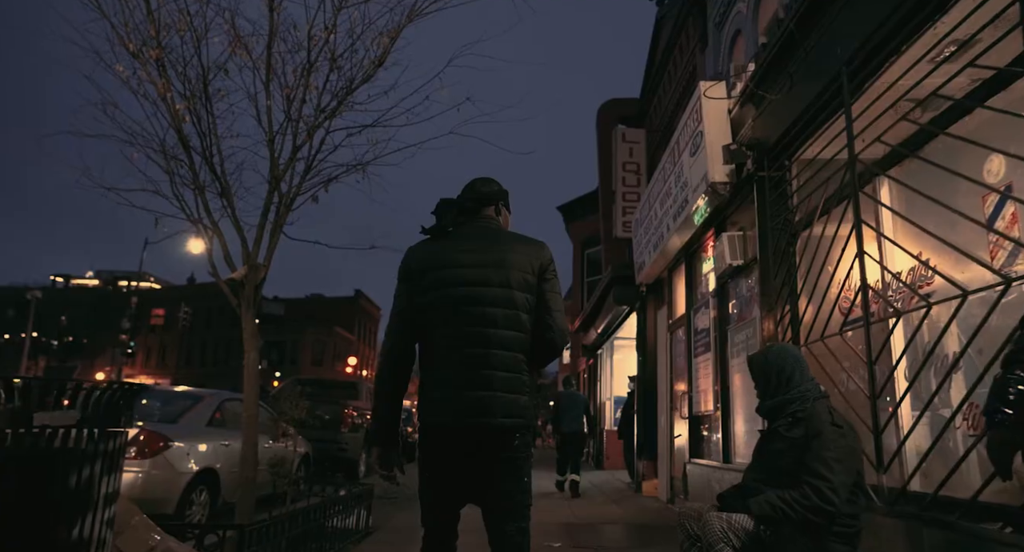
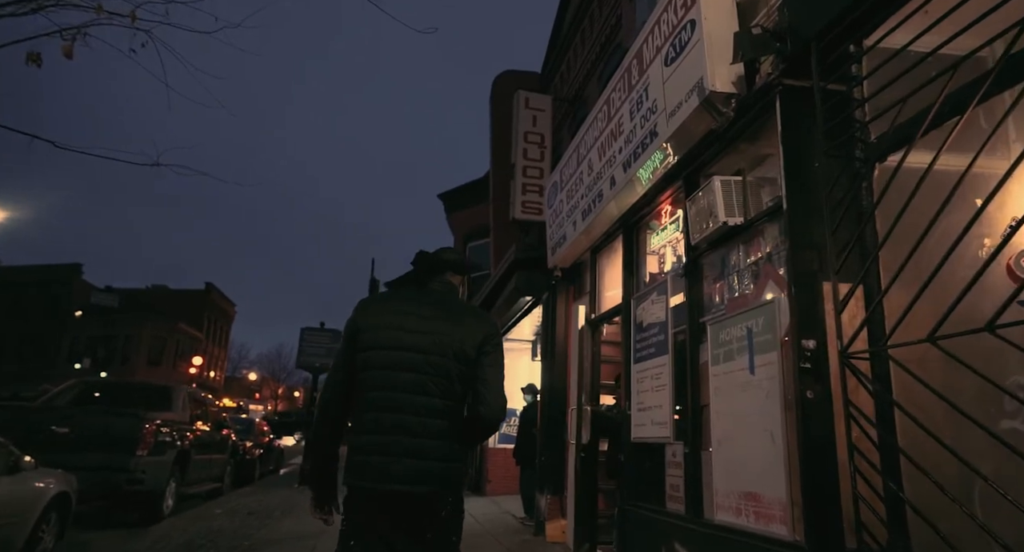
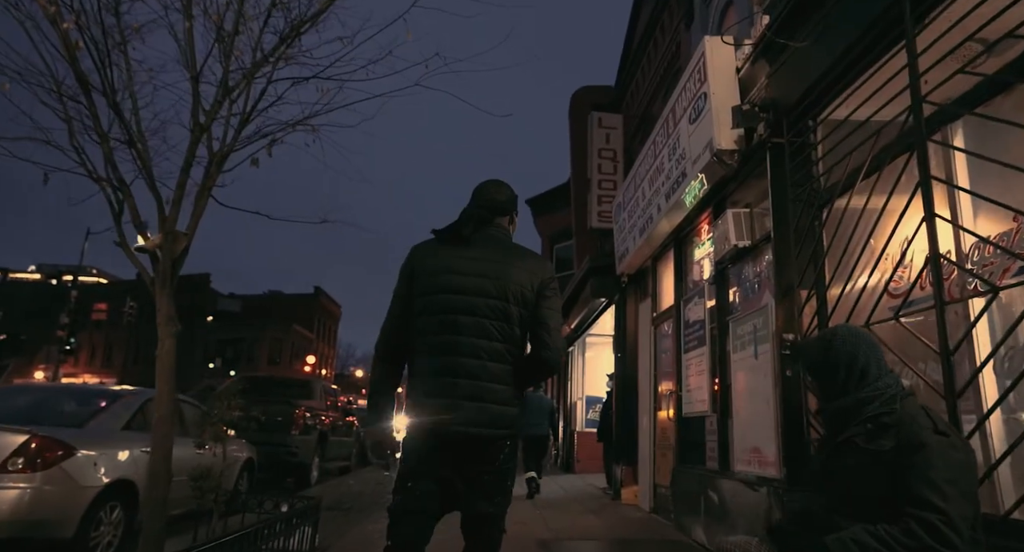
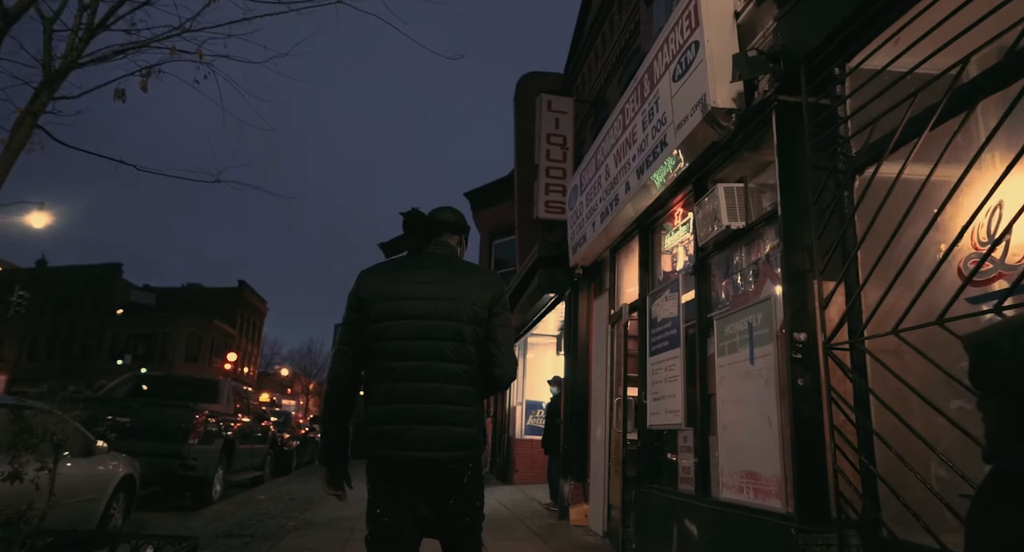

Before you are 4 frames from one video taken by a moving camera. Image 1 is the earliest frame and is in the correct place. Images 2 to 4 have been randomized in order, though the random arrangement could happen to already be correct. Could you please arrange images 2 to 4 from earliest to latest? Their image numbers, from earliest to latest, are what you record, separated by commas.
3, 4, 2
